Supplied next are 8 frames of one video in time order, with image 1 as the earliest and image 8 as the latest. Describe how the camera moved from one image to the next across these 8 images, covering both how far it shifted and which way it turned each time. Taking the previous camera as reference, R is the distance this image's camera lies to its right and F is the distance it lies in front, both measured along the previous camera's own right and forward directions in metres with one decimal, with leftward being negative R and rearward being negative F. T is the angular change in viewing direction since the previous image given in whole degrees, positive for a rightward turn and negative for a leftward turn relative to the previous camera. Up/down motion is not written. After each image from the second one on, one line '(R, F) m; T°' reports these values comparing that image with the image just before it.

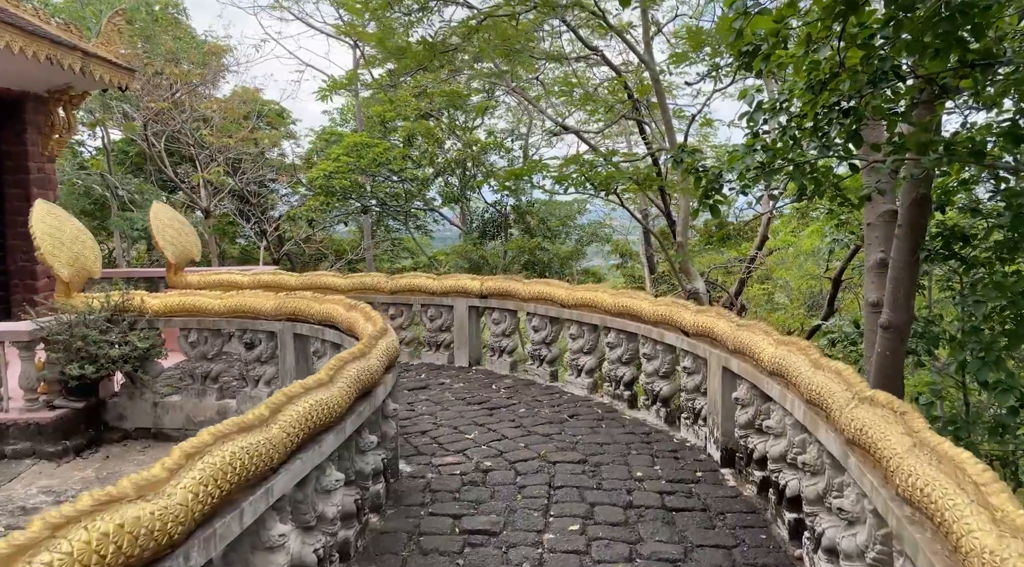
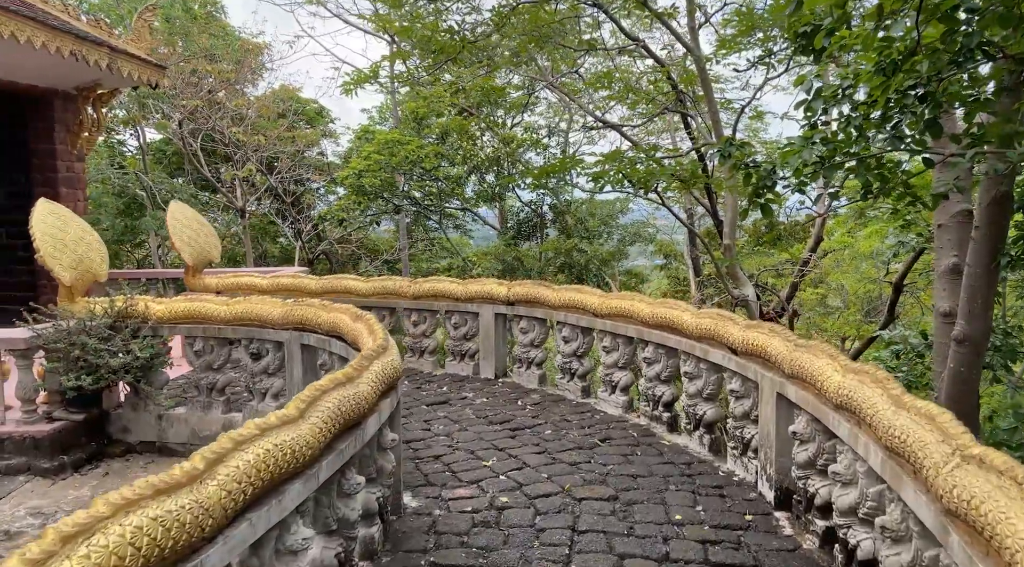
(+0.1, +0.6) m; -3°
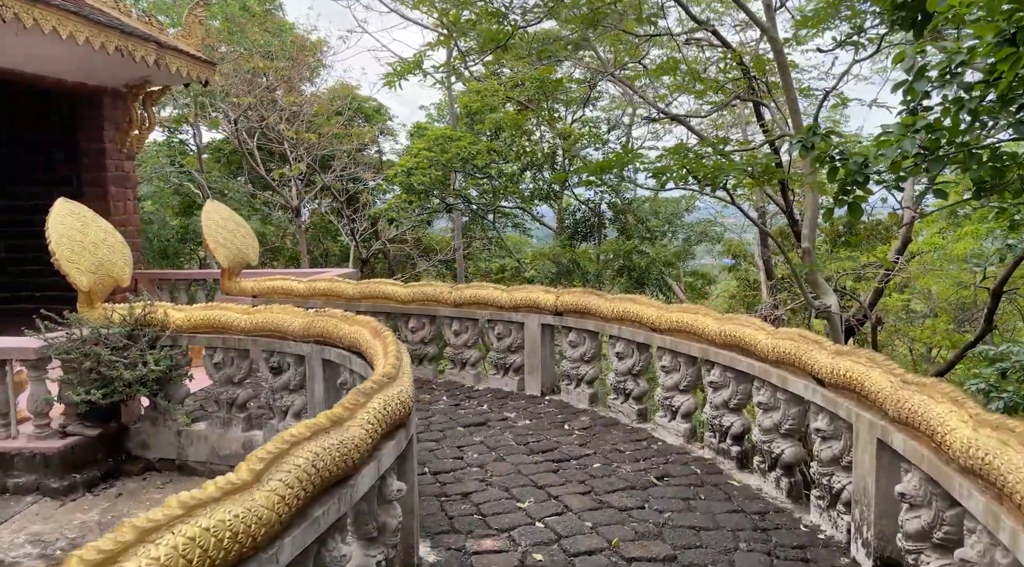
(+0.1, +0.7) m; -4°
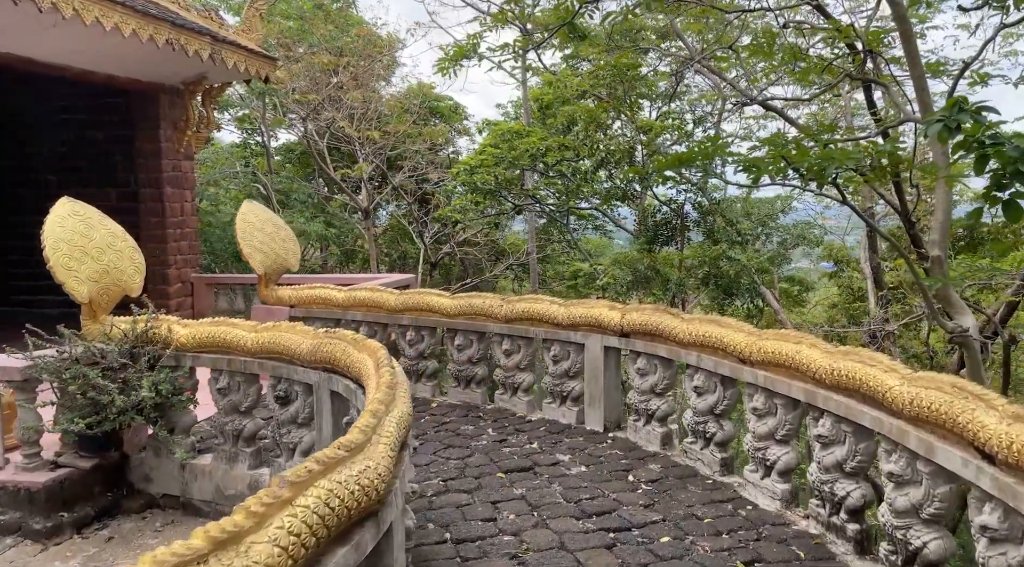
(+0.2, +1.0) m; -5°
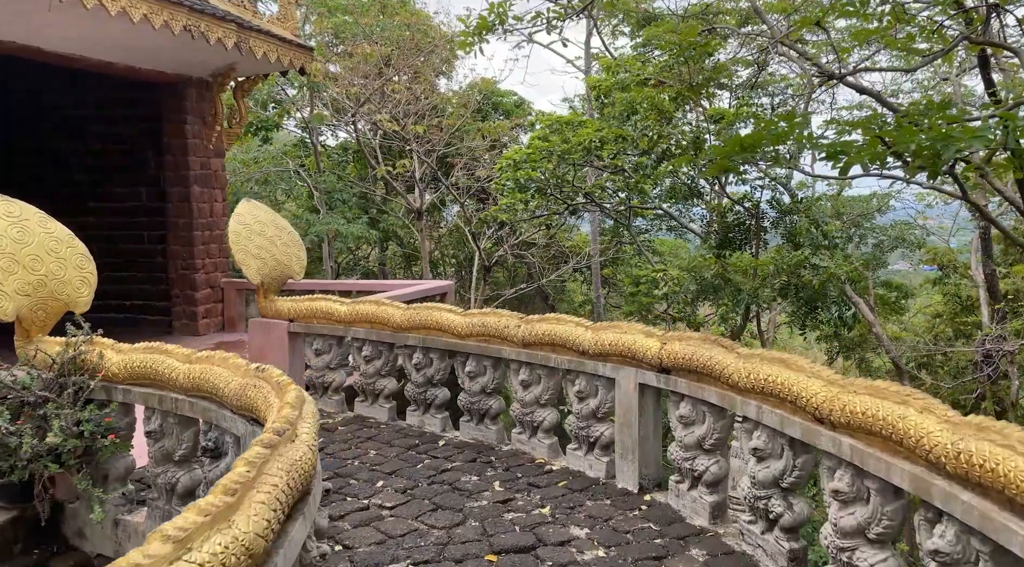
(+0.3, +1.2) m; -5°
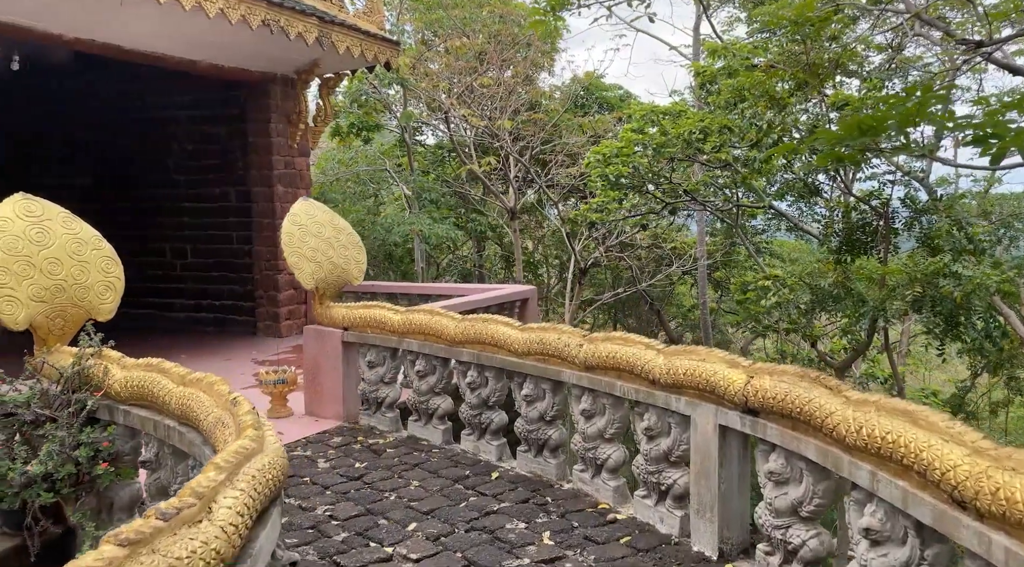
(+0.2, +0.8) m; -7°
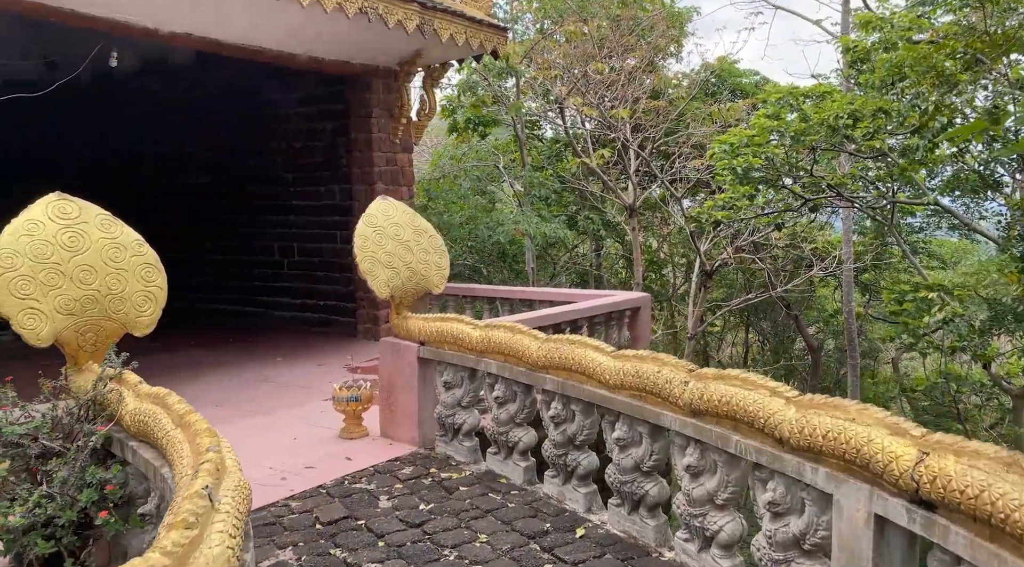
(+0.1, +0.9) m; -8°
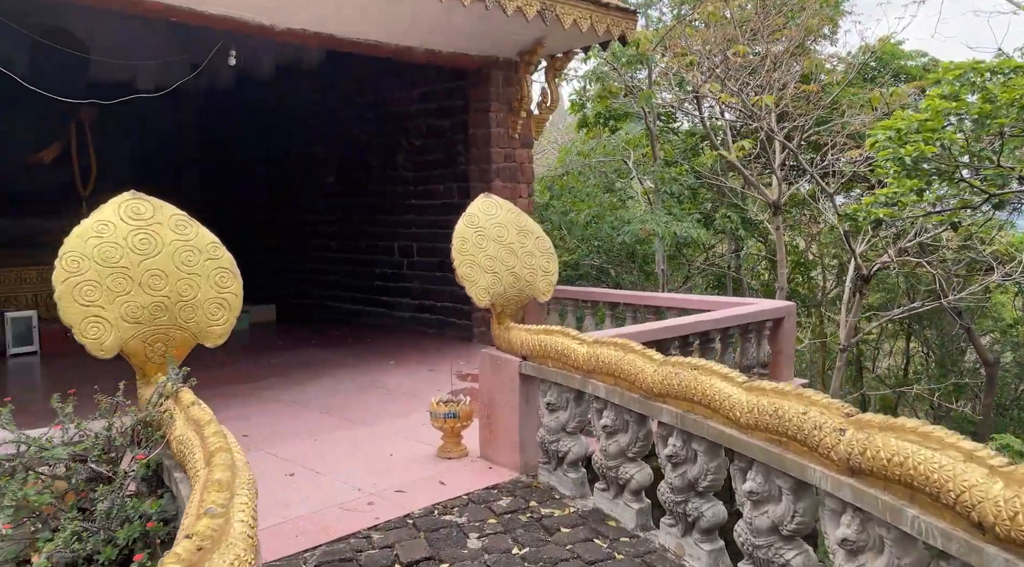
(+0.1, +0.6) m; -8°
